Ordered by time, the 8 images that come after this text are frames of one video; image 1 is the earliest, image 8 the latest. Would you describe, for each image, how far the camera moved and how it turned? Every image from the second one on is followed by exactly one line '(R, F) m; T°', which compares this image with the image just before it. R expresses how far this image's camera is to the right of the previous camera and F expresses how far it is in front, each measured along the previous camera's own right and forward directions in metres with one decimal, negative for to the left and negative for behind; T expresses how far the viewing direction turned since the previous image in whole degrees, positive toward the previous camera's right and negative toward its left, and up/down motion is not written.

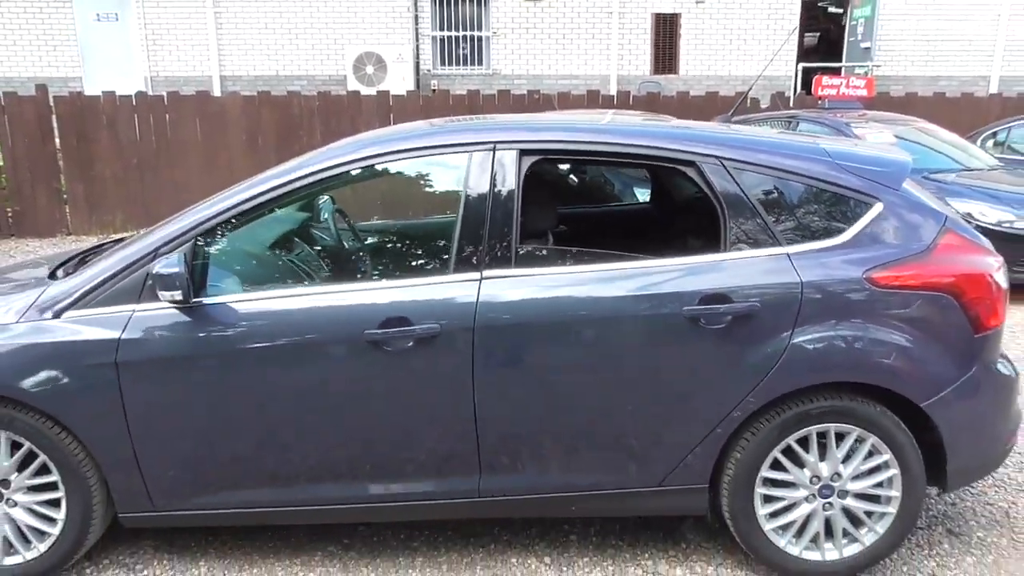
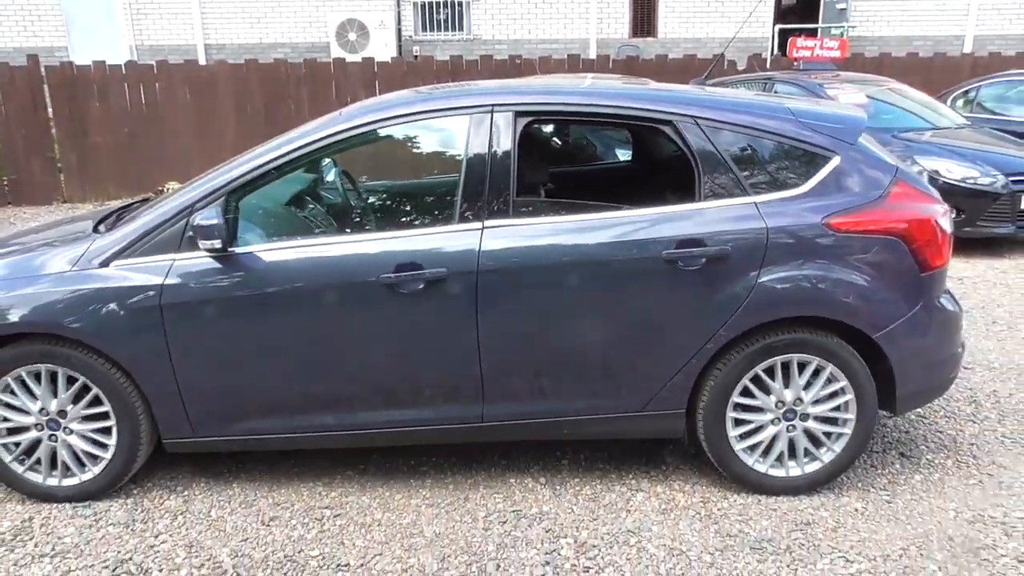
(-0.1, -0.4) m; +1°
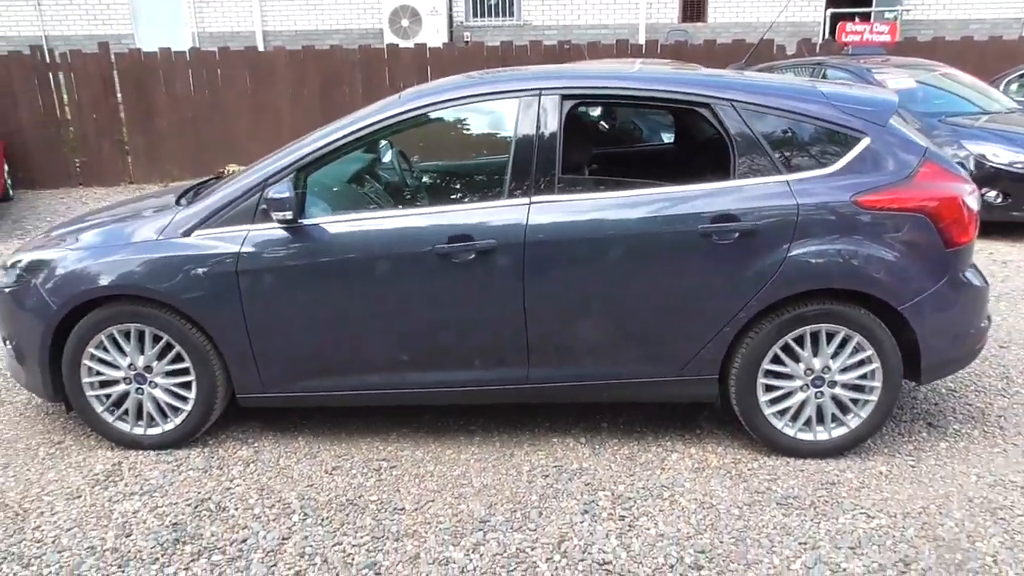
(0.0, -0.3) m; -3°
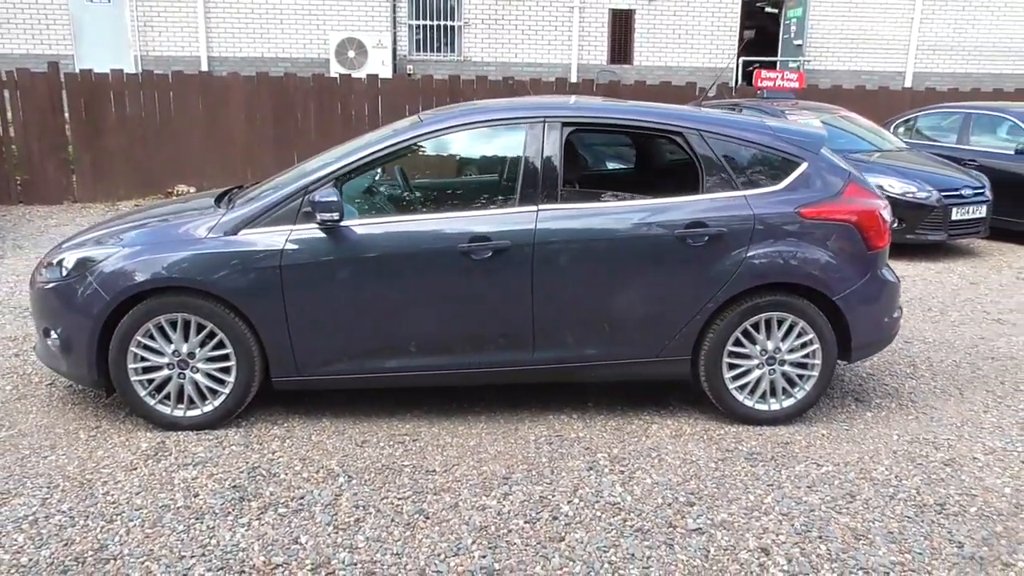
(-0.5, -0.6) m; +6°
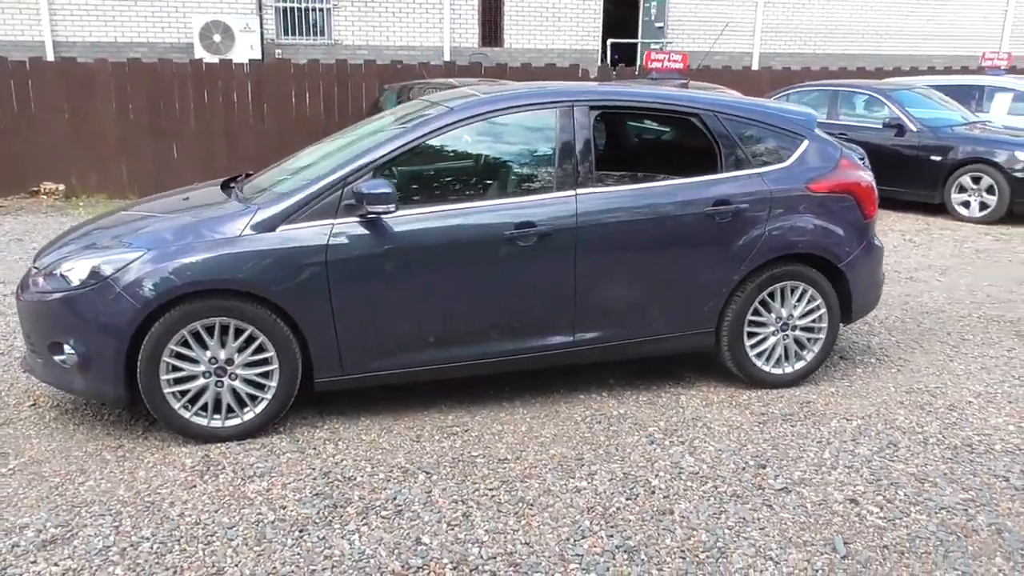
(-1.1, +0.1) m; +12°
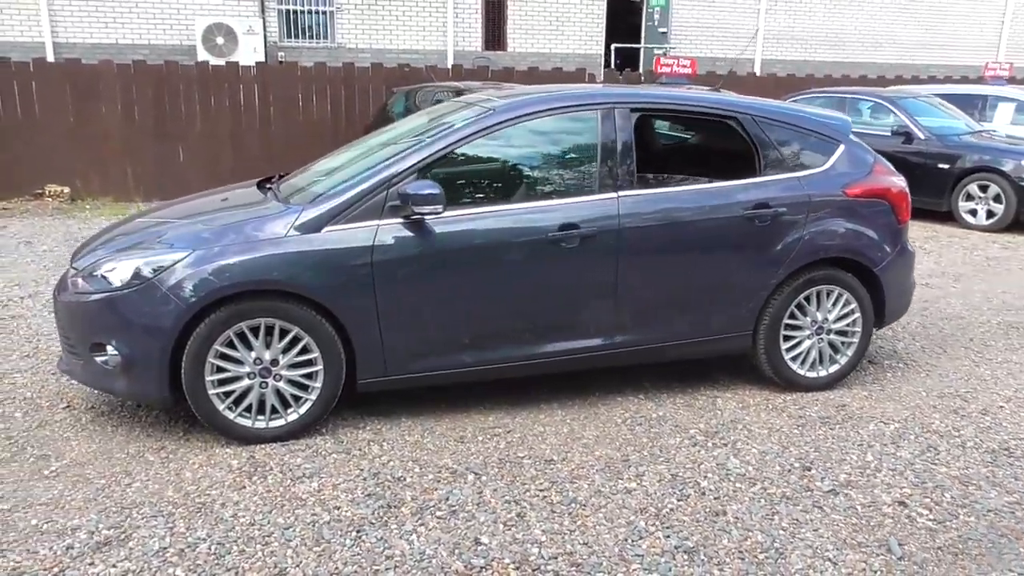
(-0.3, 0.0) m; +1°
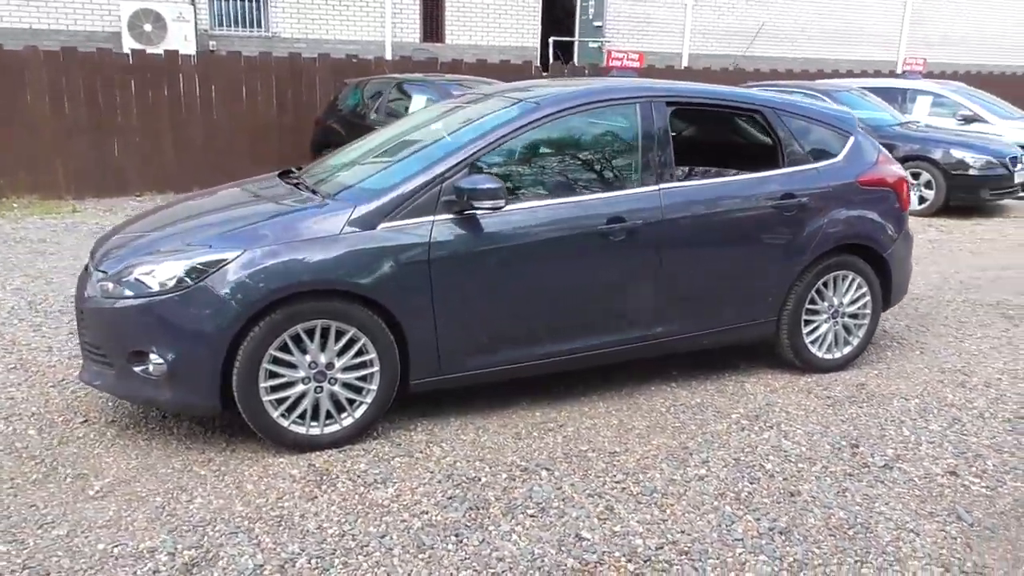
(-0.7, +0.1) m; +7°
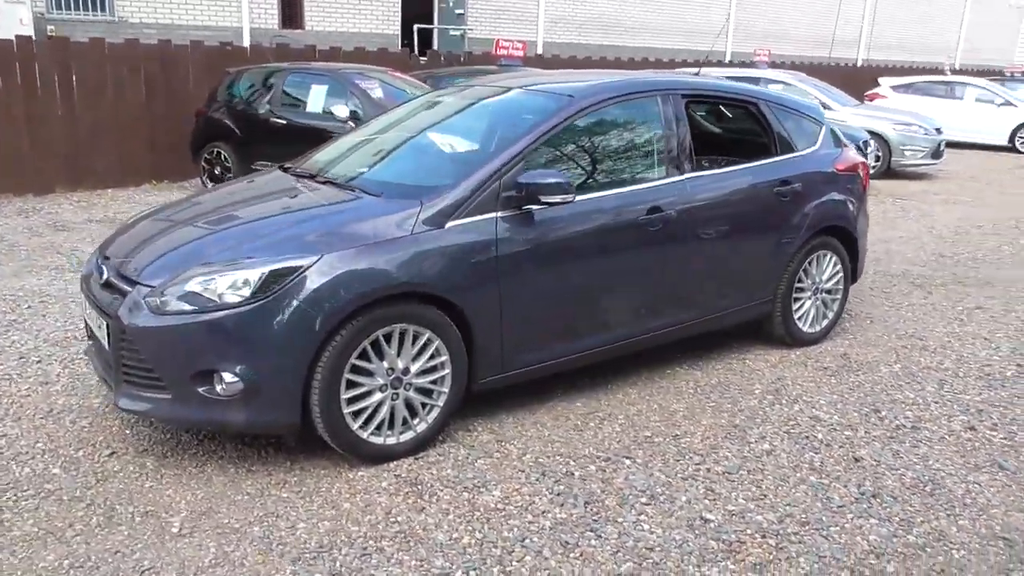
(-1.1, +0.1) m; +13°
